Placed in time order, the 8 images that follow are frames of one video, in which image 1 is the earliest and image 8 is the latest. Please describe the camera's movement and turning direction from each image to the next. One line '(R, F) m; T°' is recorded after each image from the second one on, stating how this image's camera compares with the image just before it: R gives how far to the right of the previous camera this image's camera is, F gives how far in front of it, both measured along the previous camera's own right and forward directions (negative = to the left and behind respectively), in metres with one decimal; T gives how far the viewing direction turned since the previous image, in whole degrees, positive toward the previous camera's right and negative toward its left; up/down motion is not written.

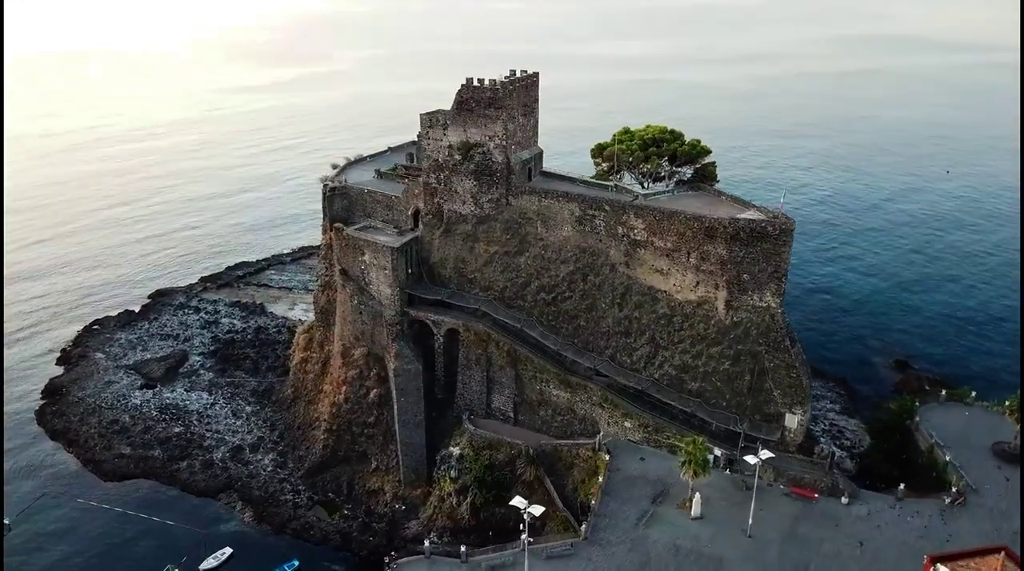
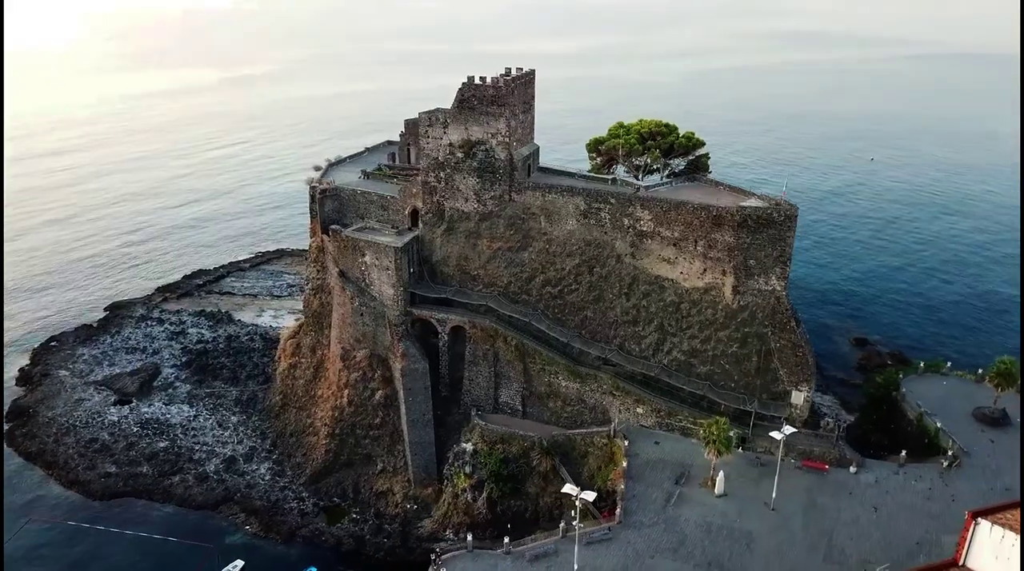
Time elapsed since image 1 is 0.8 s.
(-4.3, -0.3) m; +6°
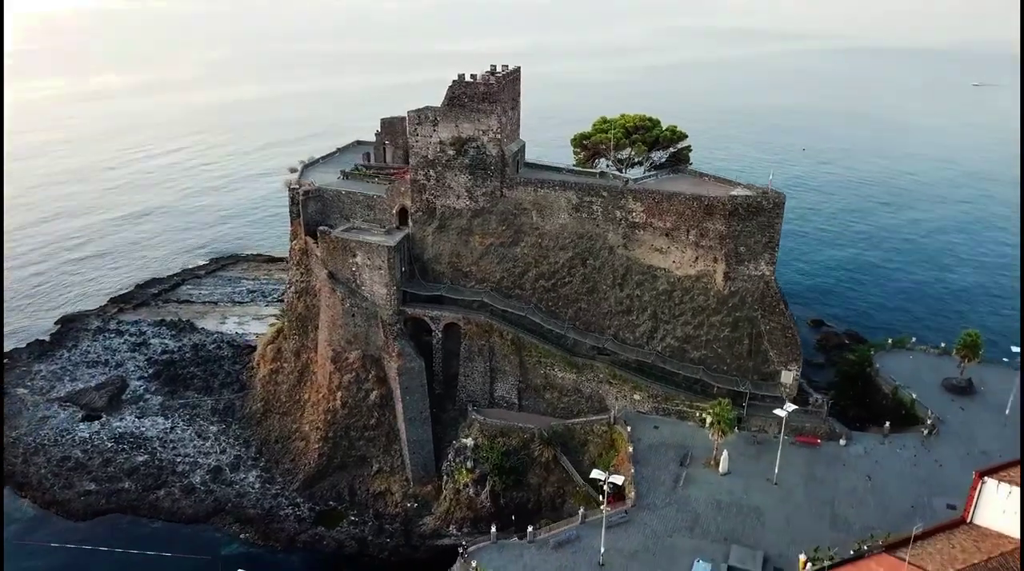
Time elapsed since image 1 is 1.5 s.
(-3.5, -0.3) m; +5°
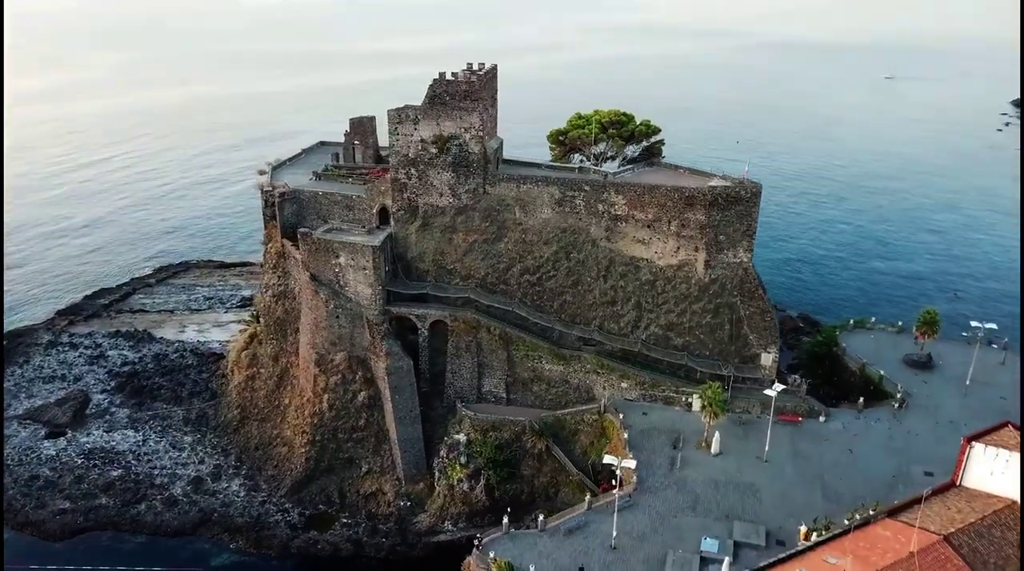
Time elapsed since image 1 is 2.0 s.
(-3.0, -0.4) m; +5°
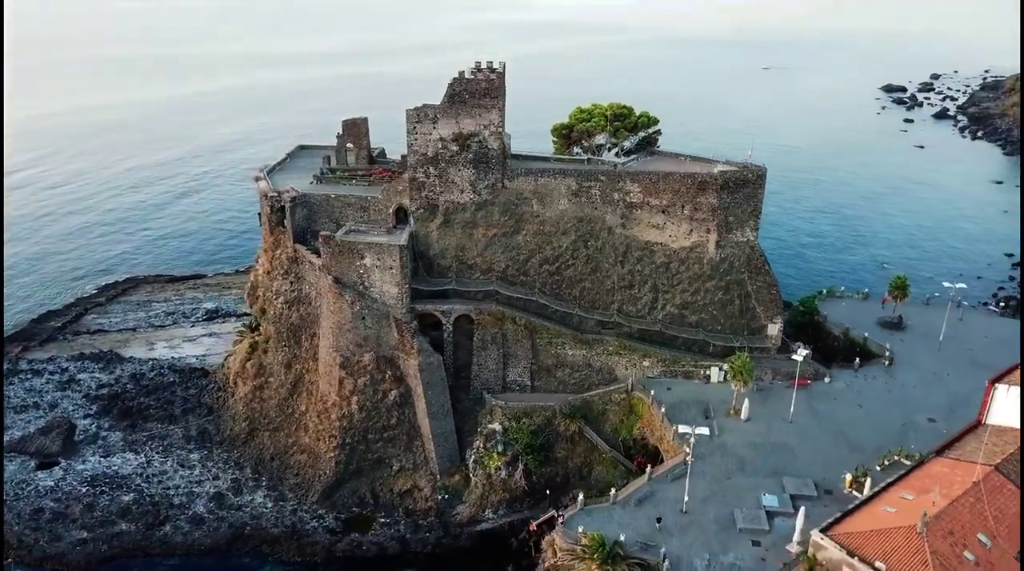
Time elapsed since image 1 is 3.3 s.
(-7.3, -0.7) m; +8°
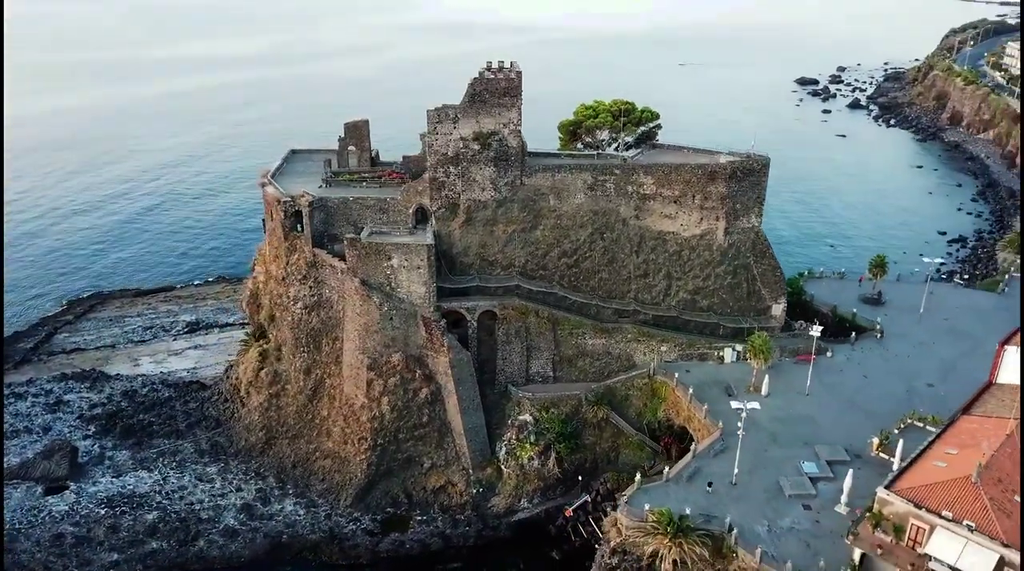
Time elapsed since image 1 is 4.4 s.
(-5.9, -0.7) m; +6°
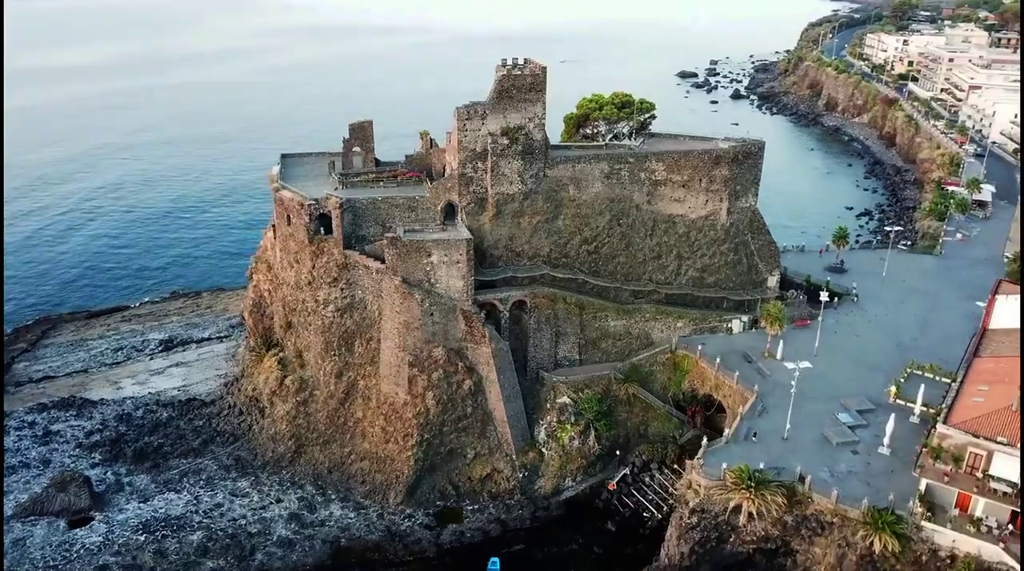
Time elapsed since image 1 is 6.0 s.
(-8.9, -0.7) m; +9°
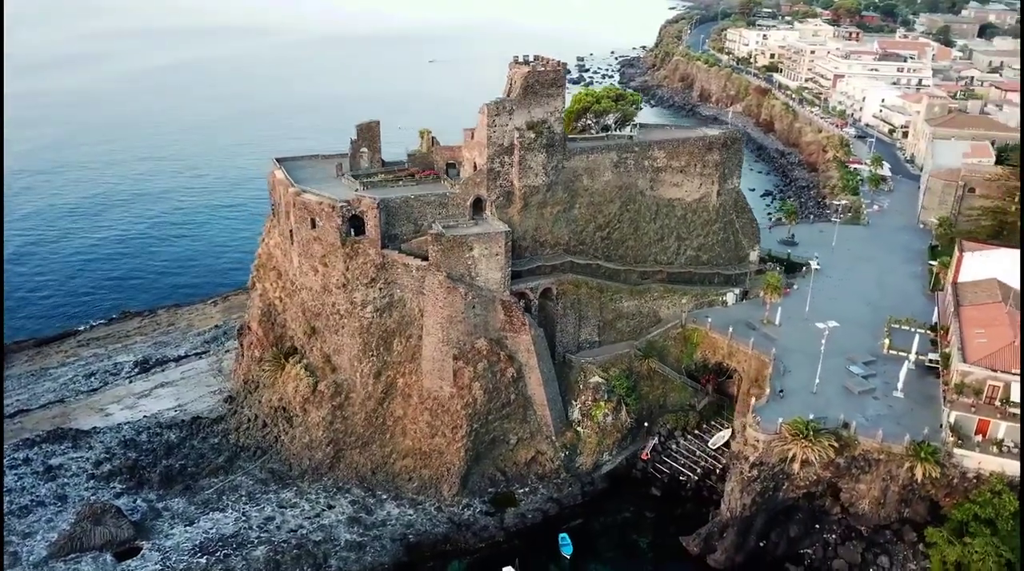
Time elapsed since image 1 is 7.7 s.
(-10.2, -0.7) m; +11°
